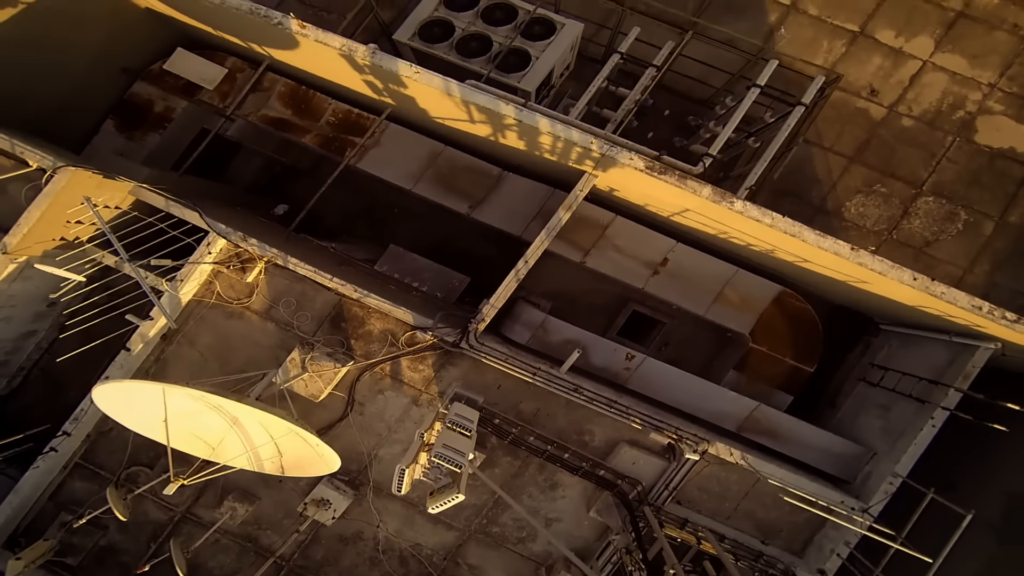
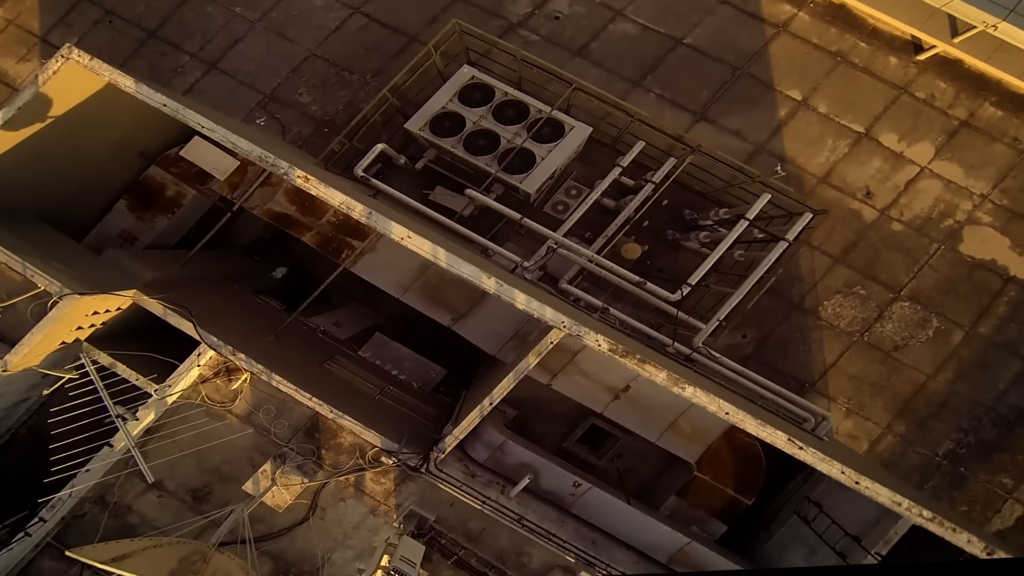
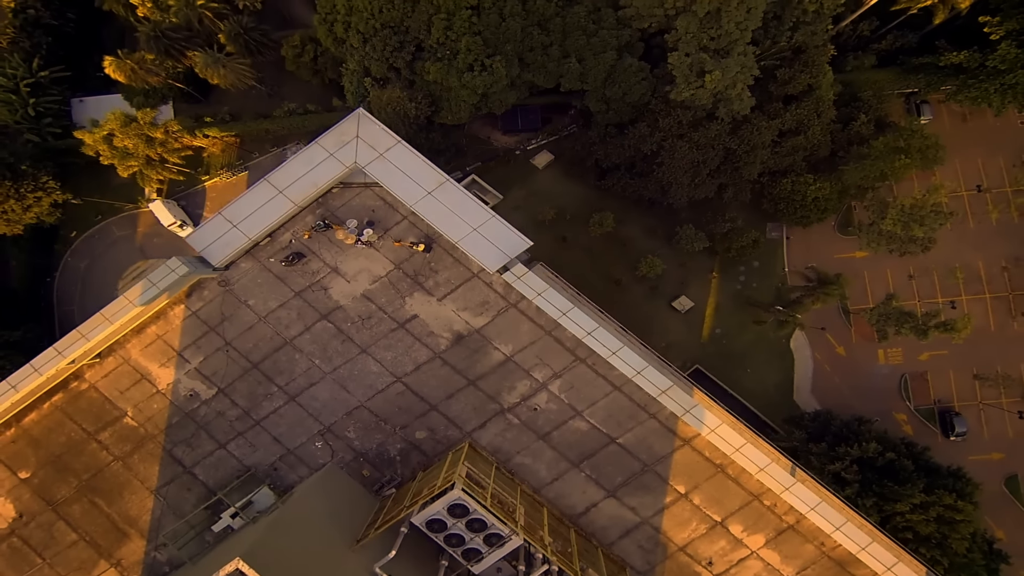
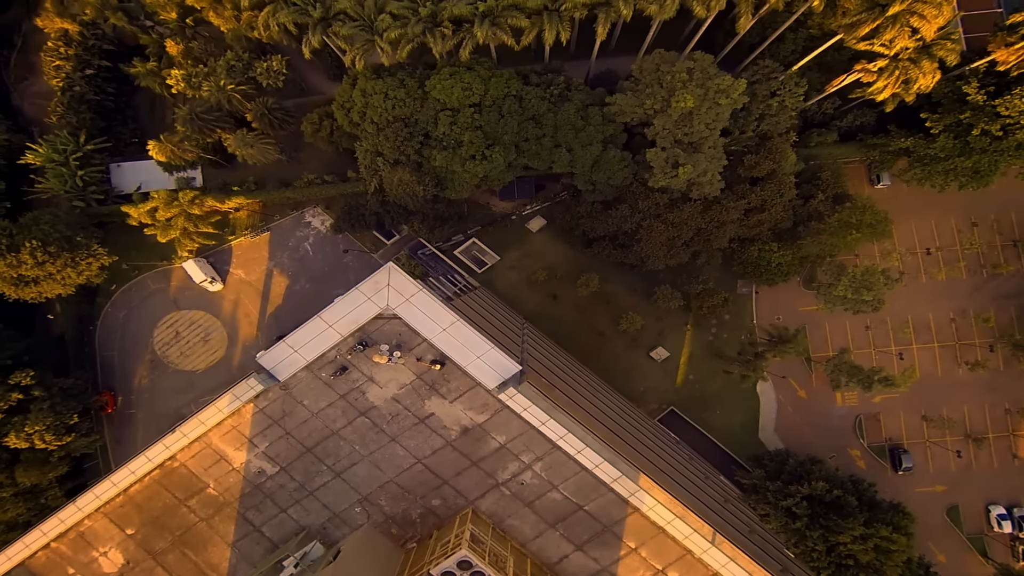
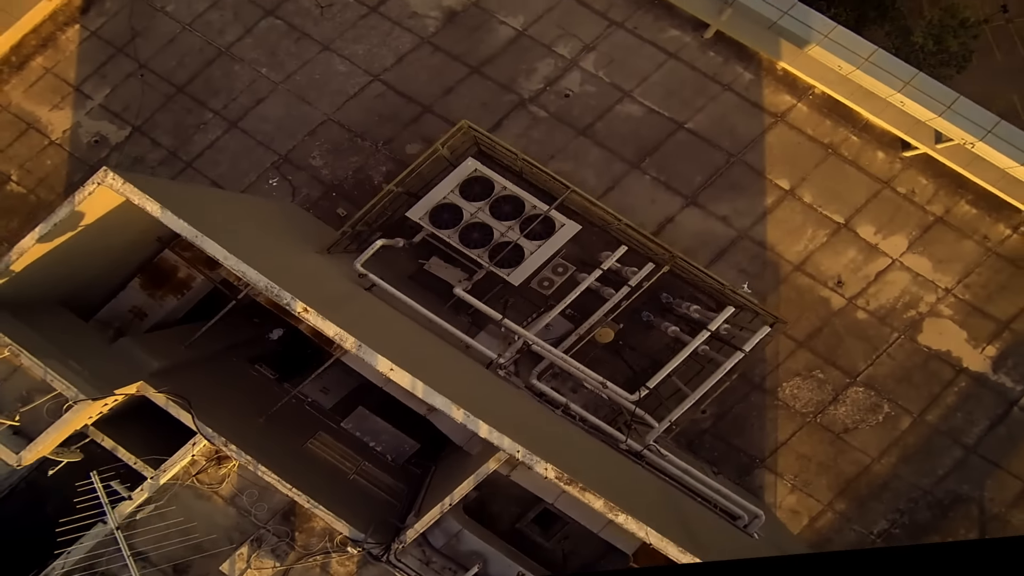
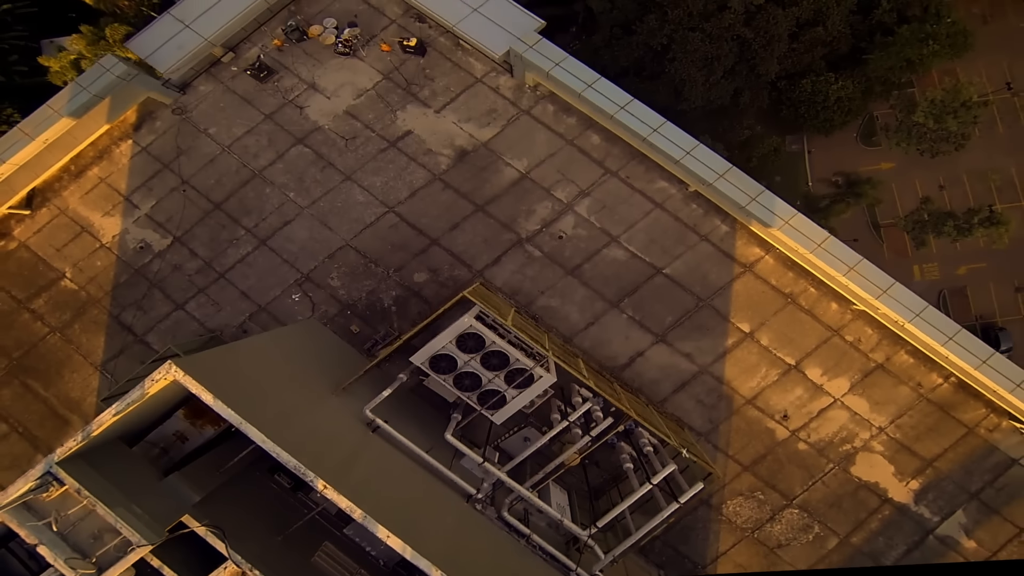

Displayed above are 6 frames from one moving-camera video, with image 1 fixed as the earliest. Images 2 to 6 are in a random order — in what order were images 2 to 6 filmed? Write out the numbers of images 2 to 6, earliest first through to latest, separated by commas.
2, 5, 6, 3, 4
